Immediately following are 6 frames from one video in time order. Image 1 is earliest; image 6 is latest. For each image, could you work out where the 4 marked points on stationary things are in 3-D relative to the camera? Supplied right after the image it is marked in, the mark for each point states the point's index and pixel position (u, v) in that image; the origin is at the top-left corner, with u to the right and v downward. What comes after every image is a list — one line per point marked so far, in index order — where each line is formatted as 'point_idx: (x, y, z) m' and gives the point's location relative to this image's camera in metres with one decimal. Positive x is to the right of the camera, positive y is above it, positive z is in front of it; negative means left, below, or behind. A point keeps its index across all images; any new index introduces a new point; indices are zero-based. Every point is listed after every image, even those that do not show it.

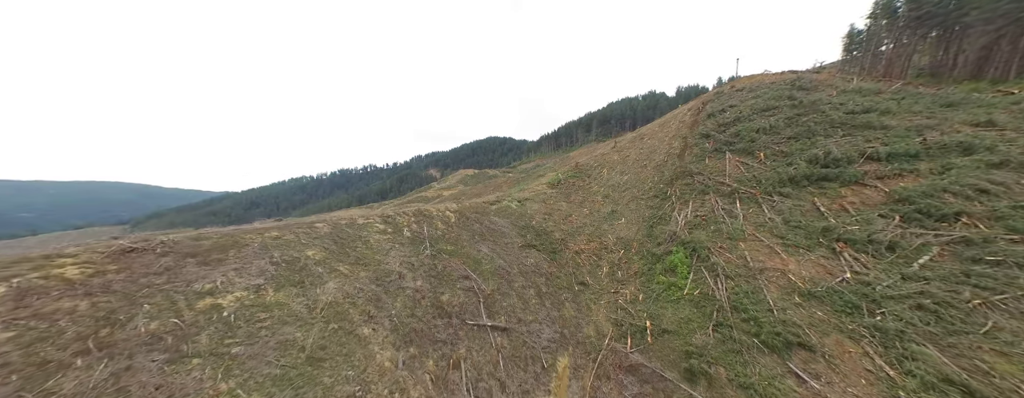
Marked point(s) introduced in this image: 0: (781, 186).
0: (+8.0, +0.4, +8.0) m
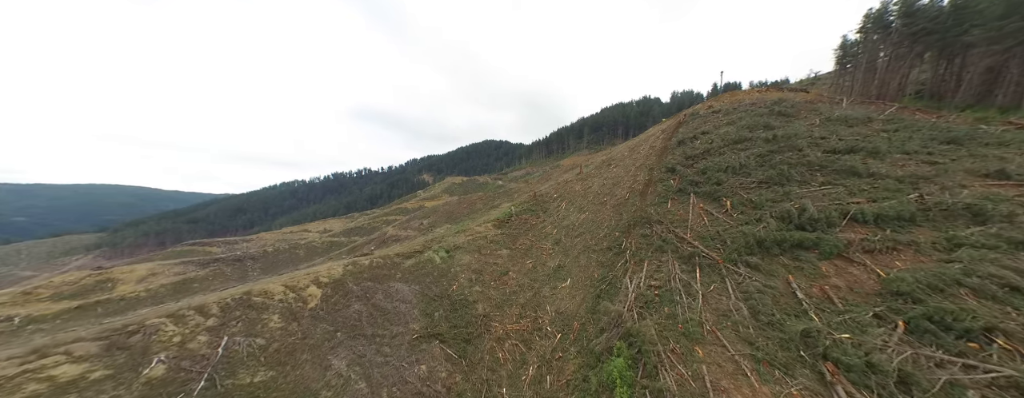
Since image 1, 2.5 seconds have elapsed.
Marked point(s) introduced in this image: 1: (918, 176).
0: (+5.7, -1.3, +6.6) m
1: (+11.1, +0.6, +7.1) m
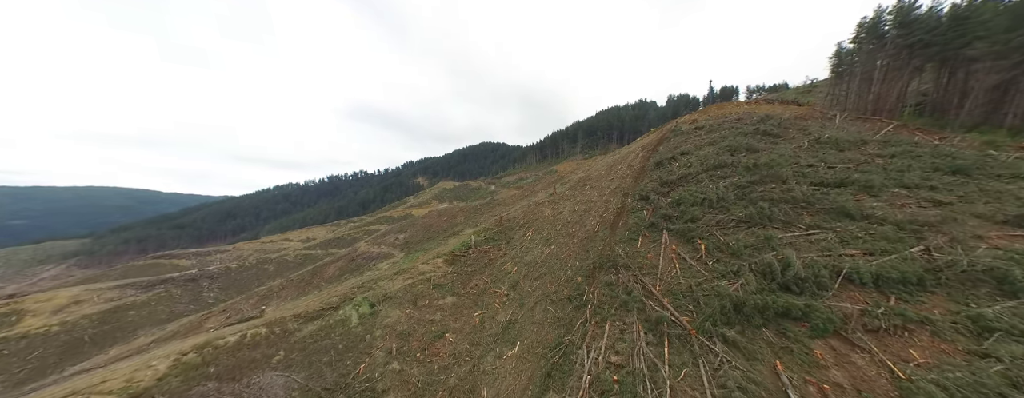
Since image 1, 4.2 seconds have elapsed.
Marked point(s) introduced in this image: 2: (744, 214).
0: (+4.2, -2.4, +5.3) m
1: (+9.6, -0.6, +6.2) m
2: (+7.1, -0.5, +8.2) m
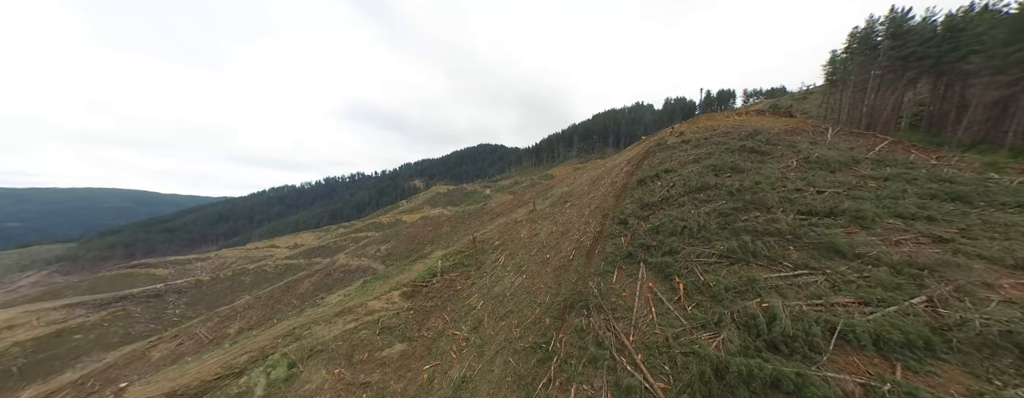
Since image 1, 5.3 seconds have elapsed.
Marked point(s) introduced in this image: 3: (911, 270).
0: (+3.2, -3.2, +4.4) m
1: (+8.5, -1.4, +5.6) m
2: (+6.0, -1.4, +7.5) m
3: (+8.4, -1.5, +5.7) m
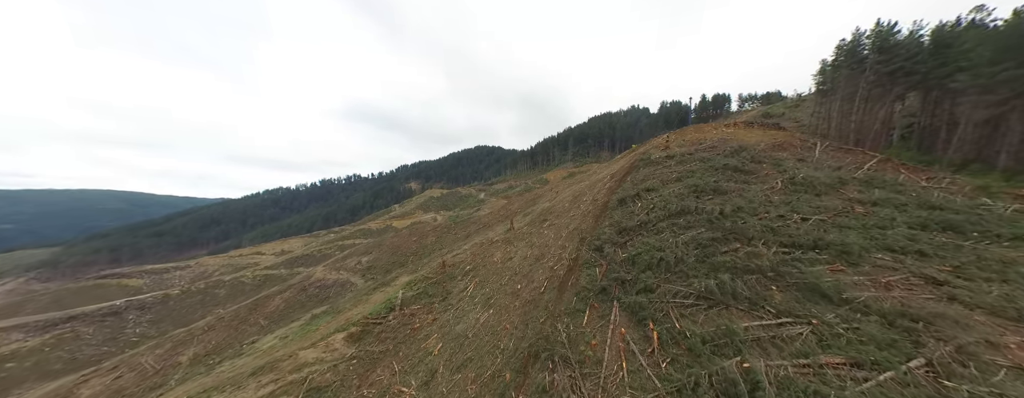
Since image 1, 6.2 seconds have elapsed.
0: (+2.2, -4.0, +3.5) m
1: (+7.5, -2.2, +5.0) m
2: (+4.9, -2.2, +6.8) m
3: (+7.4, -2.3, +5.1) m
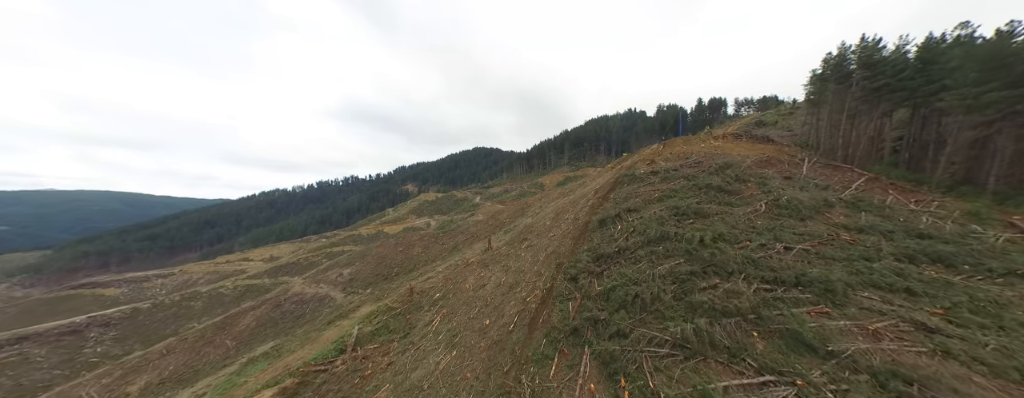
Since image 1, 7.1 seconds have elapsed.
0: (+1.3, -4.7, +2.7) m
1: (+6.5, -3.0, +4.3) m
2: (+3.8, -3.1, +6.0) m
3: (+6.4, -3.1, +4.4) m
